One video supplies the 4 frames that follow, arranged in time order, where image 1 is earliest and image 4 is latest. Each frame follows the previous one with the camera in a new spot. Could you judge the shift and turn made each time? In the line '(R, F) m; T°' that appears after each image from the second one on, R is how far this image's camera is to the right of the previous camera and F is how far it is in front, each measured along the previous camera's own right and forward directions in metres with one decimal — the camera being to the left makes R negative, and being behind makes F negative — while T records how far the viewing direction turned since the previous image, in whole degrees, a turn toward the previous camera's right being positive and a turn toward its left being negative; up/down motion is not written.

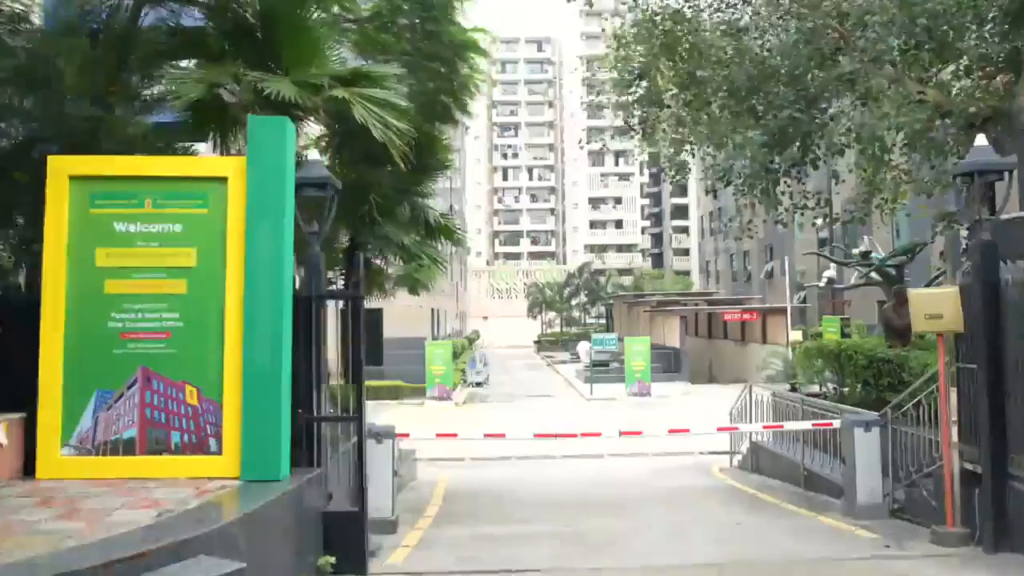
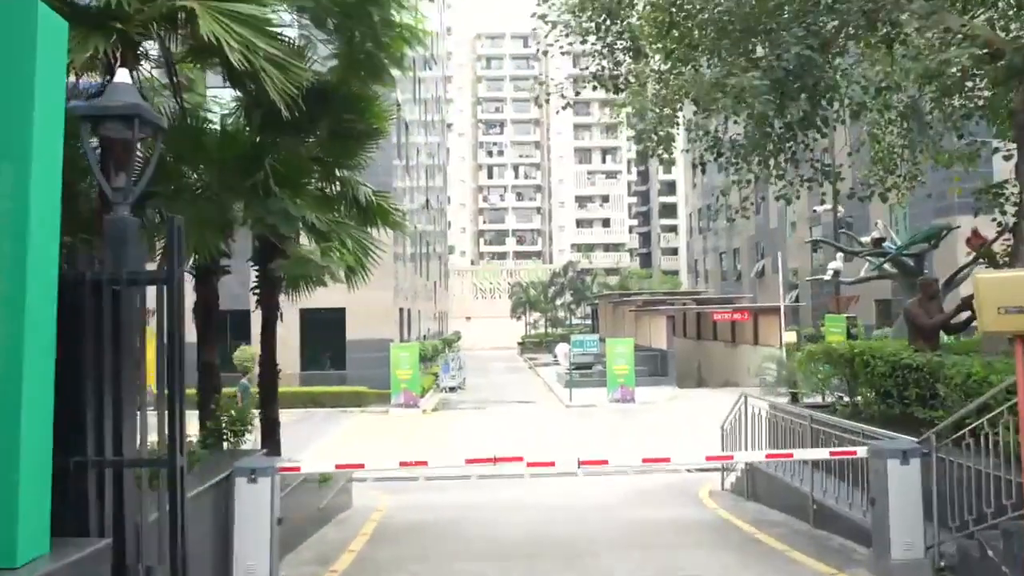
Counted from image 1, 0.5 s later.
(+0.5, +2.1) m; +1°
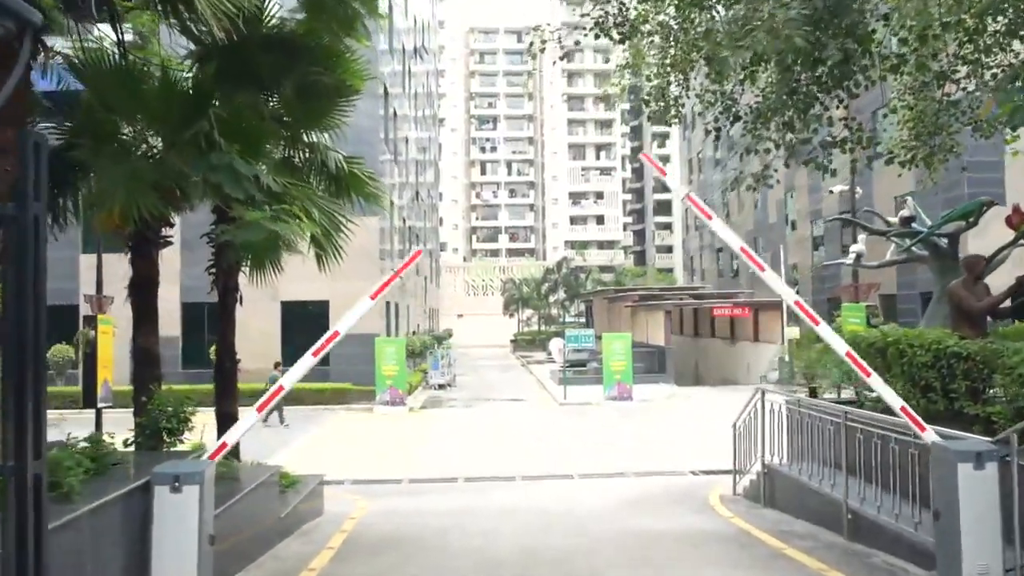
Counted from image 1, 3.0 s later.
(0.0, +1.2) m; 0°
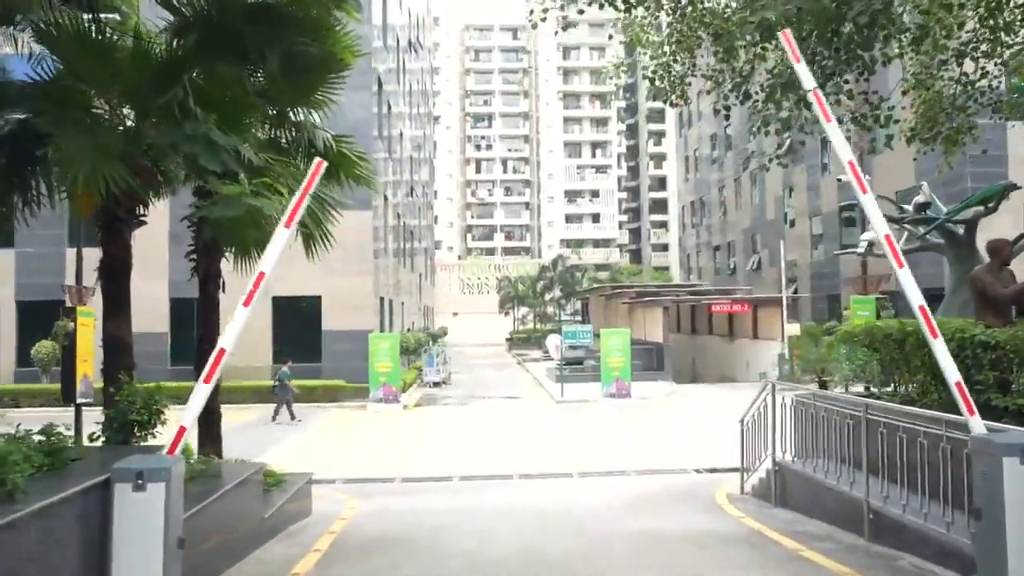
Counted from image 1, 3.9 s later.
(0.0, +0.5) m; 0°
